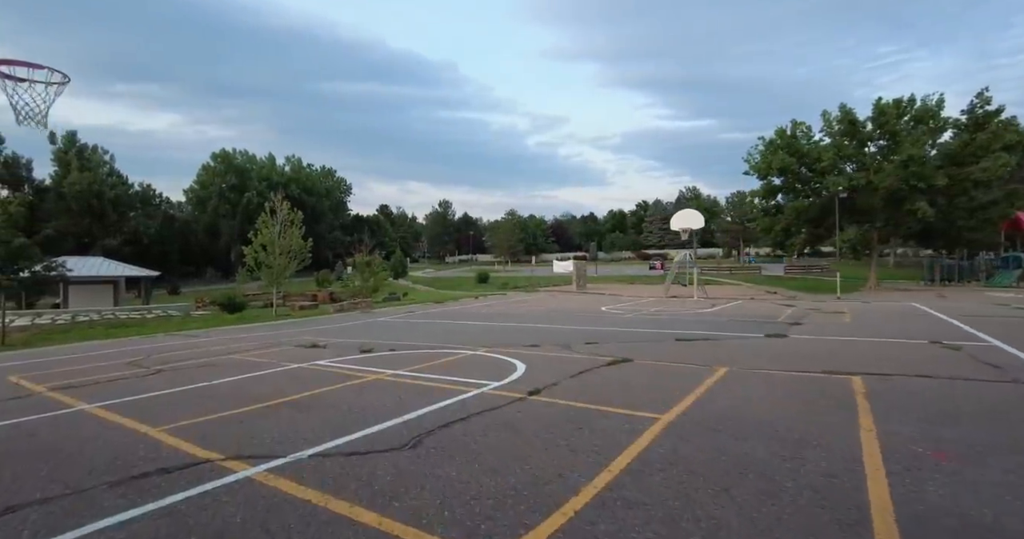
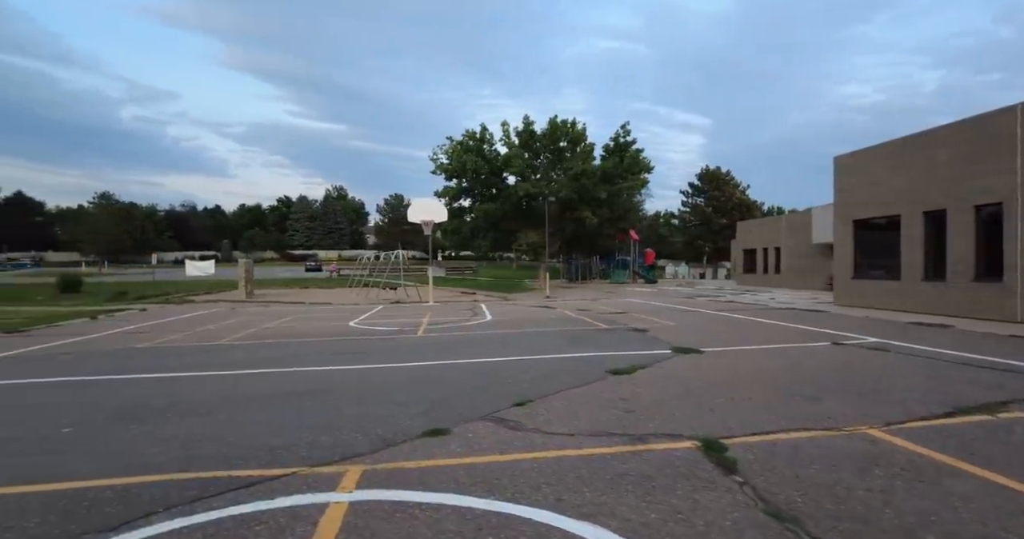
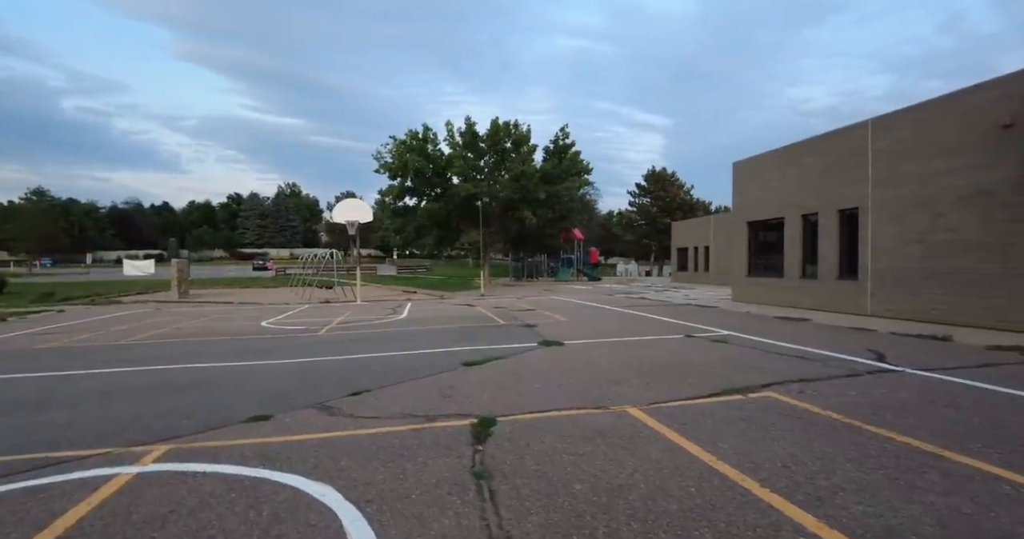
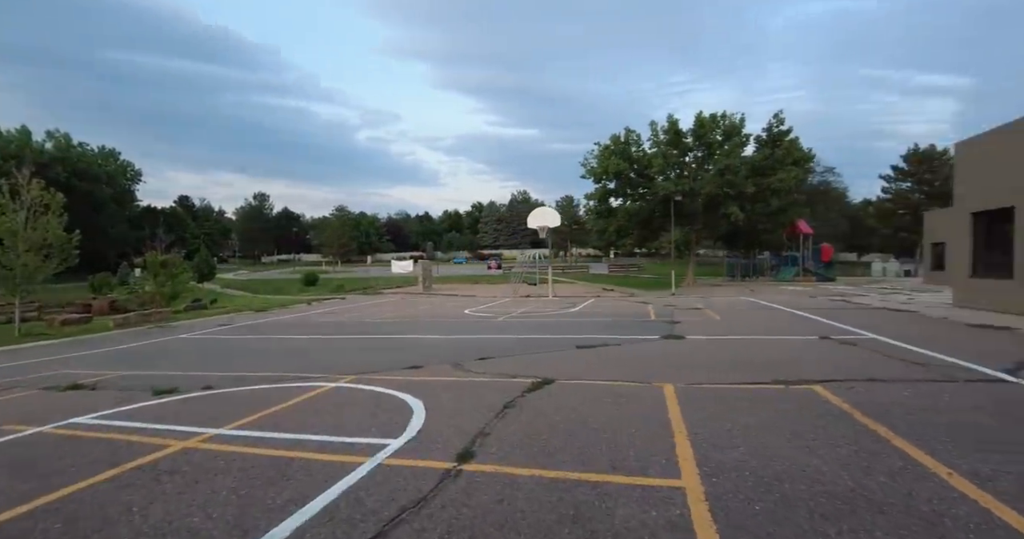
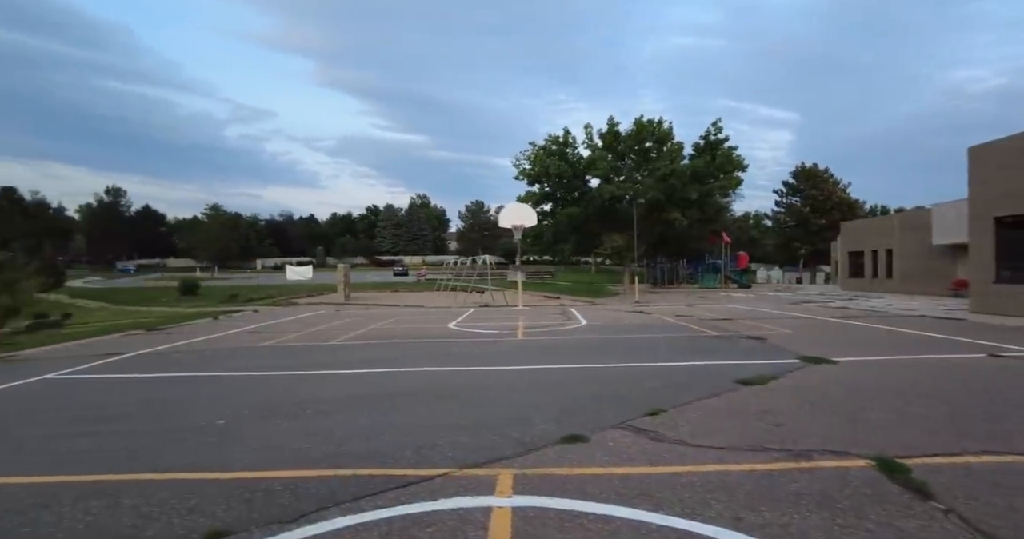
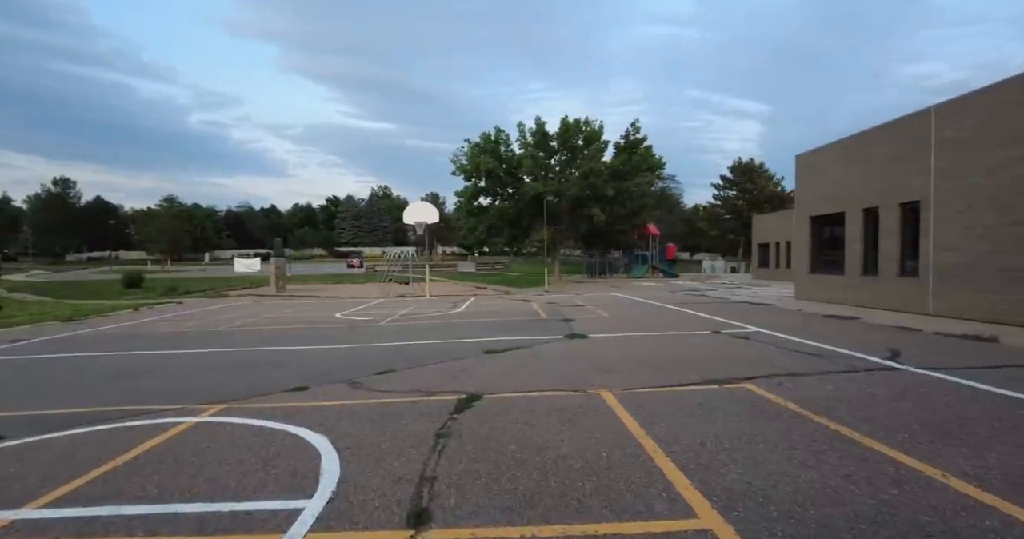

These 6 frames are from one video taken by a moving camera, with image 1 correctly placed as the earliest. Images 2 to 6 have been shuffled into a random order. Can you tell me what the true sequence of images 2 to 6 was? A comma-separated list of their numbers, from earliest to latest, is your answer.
4, 6, 3, 2, 5
